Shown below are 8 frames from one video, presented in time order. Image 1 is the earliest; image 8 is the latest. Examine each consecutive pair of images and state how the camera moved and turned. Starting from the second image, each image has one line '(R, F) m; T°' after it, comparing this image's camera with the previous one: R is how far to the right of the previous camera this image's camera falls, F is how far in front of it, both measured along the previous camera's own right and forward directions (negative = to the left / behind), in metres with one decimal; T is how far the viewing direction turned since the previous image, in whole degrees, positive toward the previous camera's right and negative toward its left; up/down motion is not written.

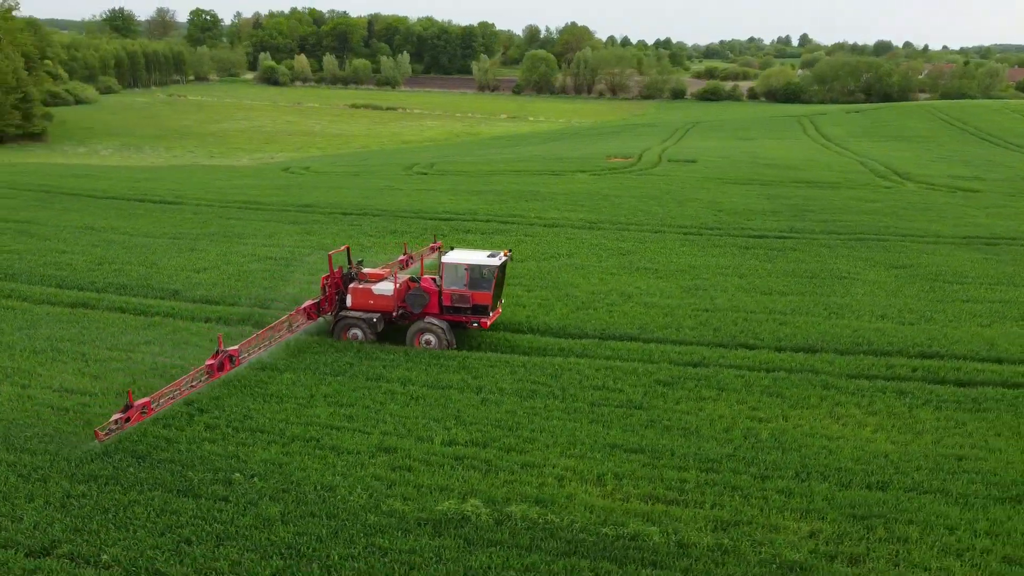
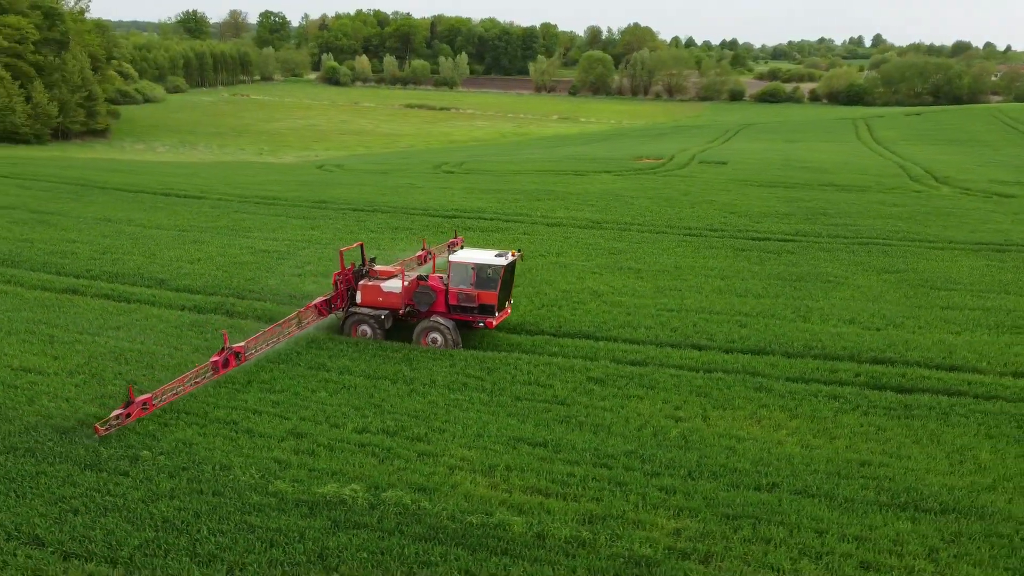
(+2.1, -0.1) m; -4°
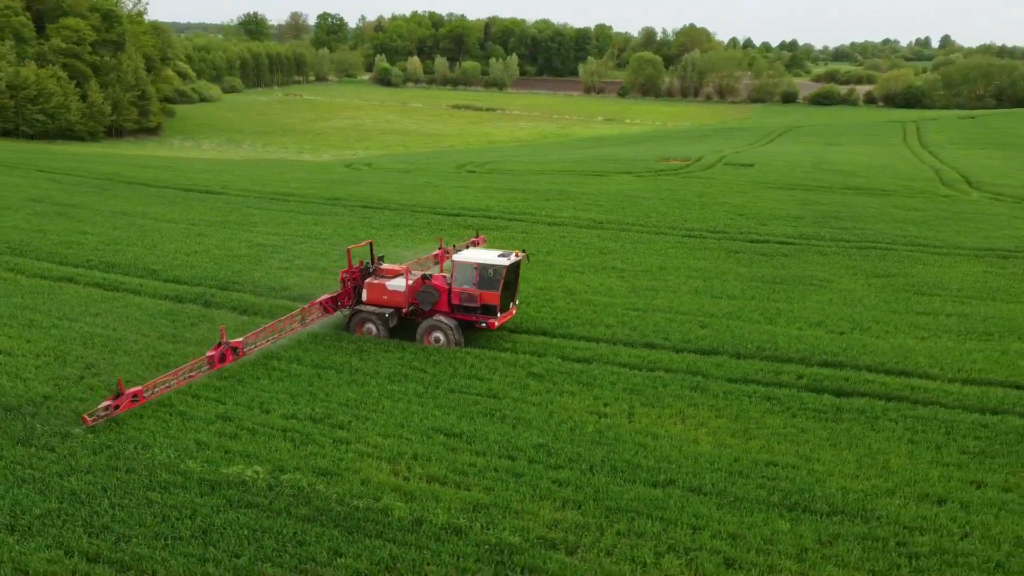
(+1.9, -0.1) m; -4°
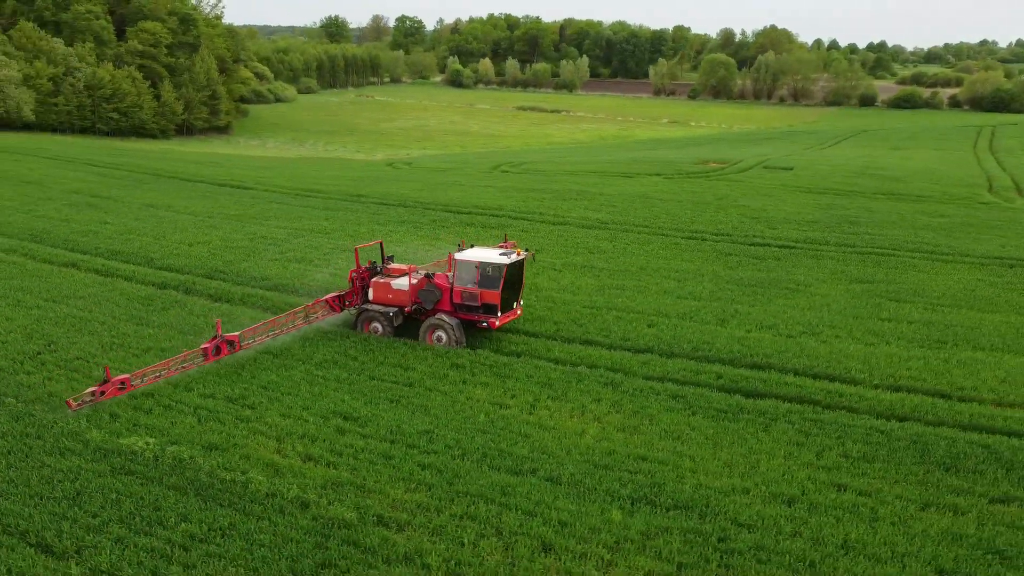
(+2.6, -0.2) m; -5°
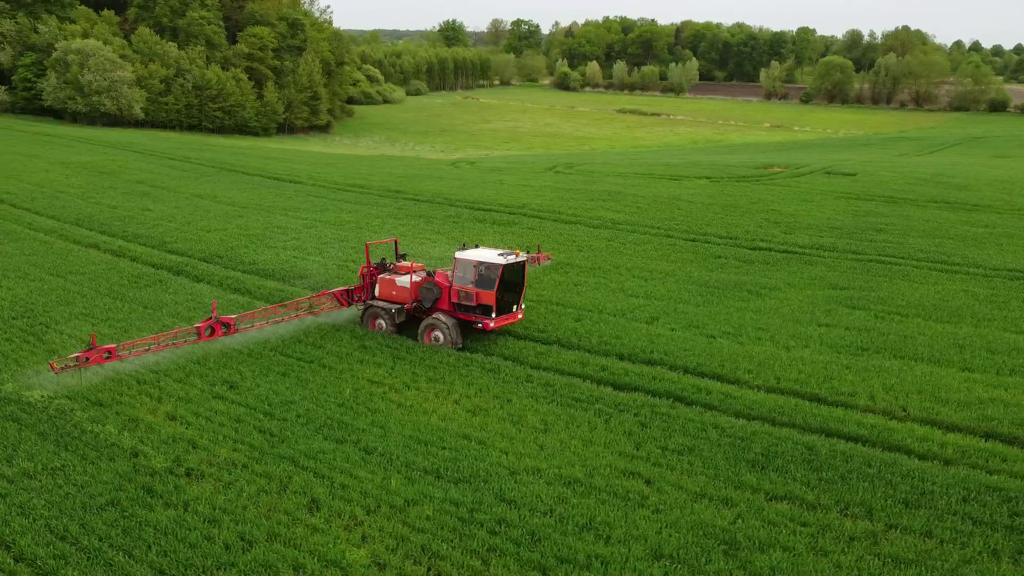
(+3.8, -0.3) m; -8°
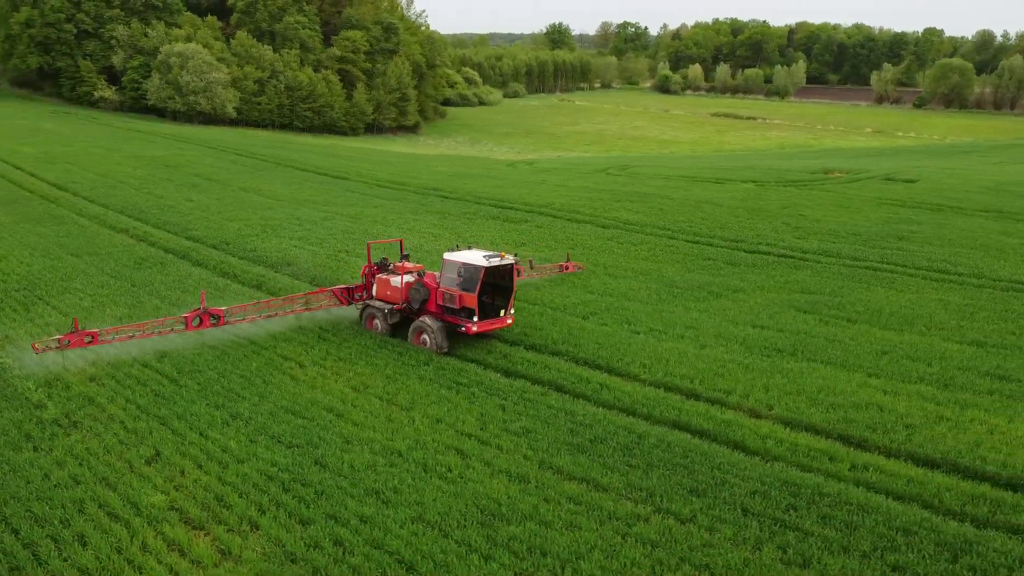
(+3.5, -0.4) m; -8°
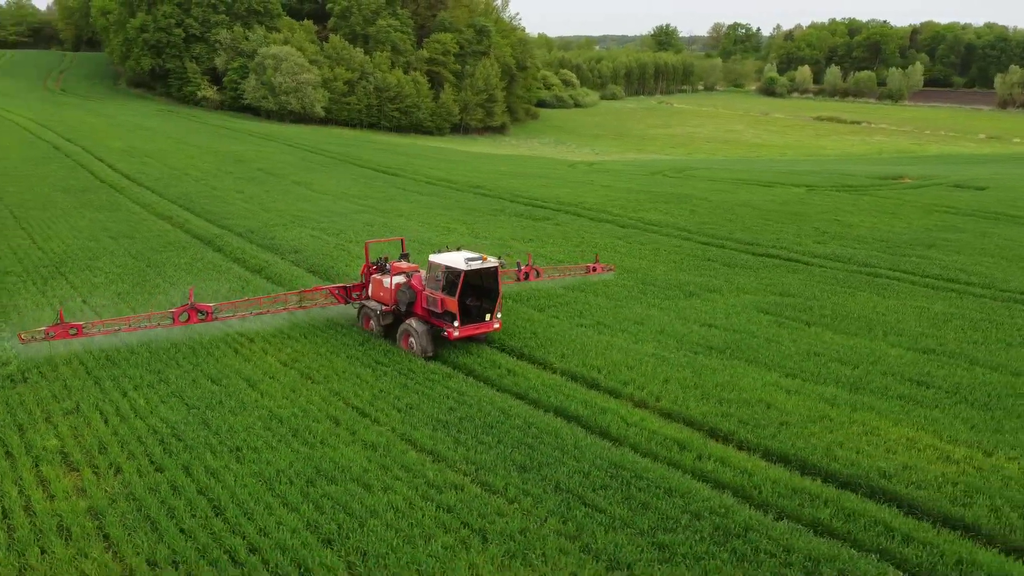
(+3.1, -0.4) m; -8°
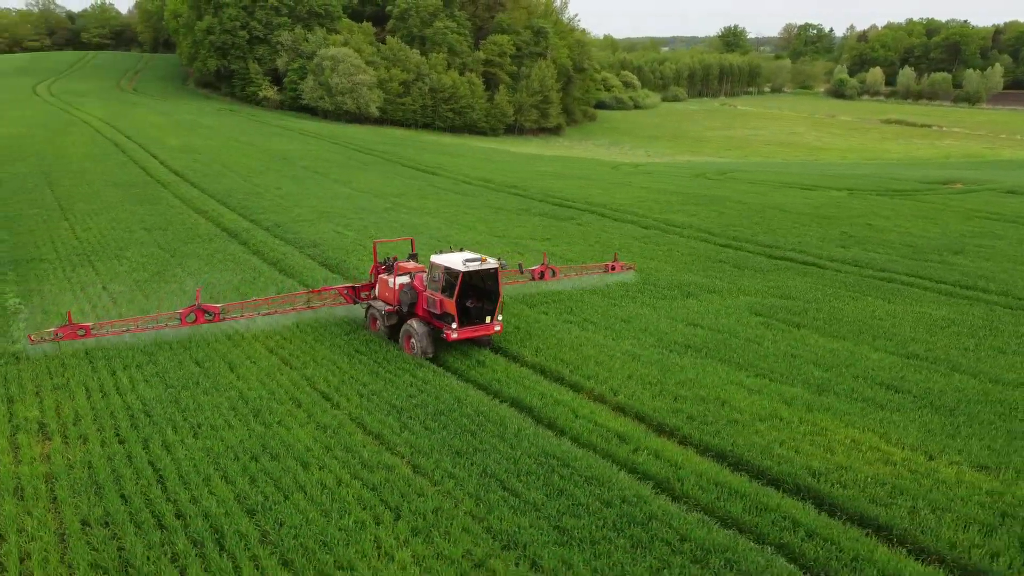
(+1.5, -0.3) m; -5°
